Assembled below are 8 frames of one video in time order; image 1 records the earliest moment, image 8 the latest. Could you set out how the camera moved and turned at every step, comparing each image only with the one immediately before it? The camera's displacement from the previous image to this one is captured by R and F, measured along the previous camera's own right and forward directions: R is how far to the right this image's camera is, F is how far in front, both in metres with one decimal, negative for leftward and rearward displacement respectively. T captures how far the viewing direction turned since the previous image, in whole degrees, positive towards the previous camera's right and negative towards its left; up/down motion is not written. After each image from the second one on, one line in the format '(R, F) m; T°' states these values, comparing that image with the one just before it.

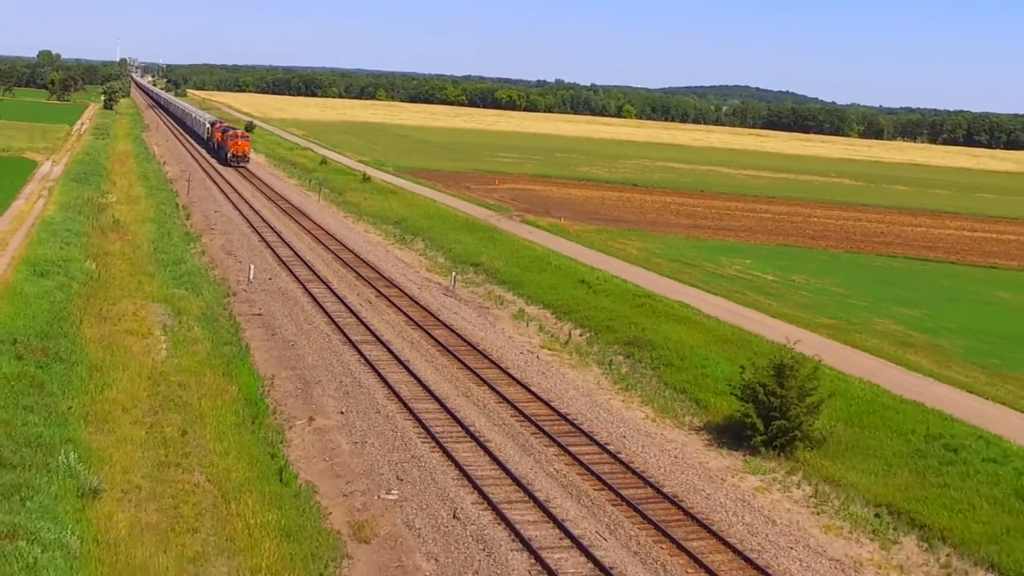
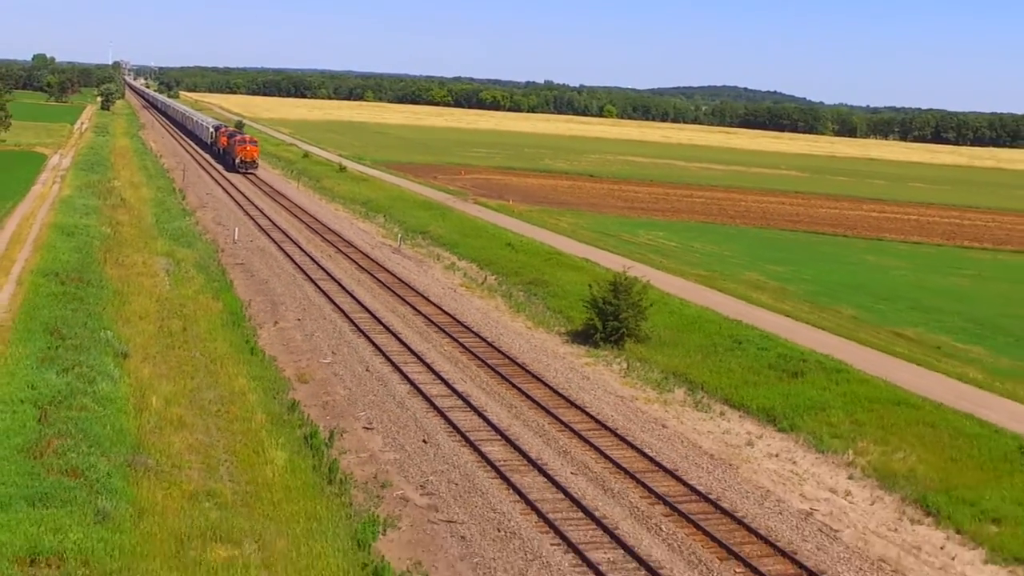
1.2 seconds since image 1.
(+1.7, -6.9) m; 0°
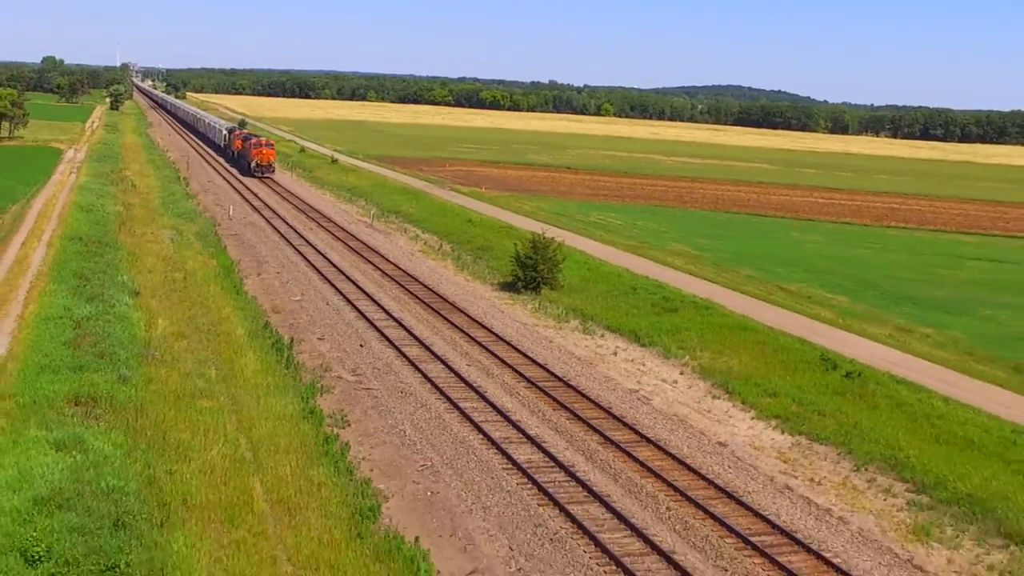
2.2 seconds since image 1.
(+1.7, -5.8) m; 0°
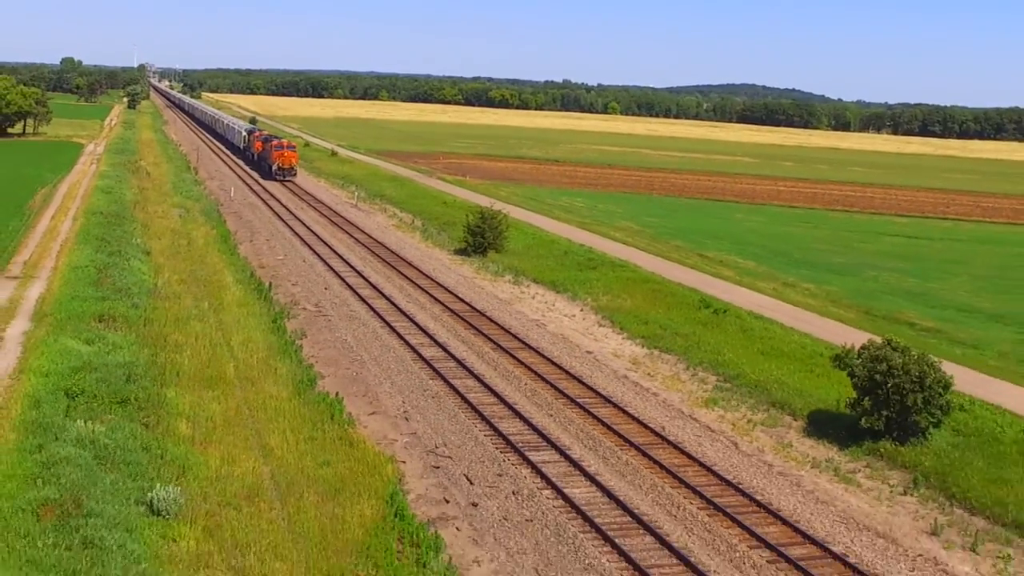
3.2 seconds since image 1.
(+1.9, -5.8) m; -1°
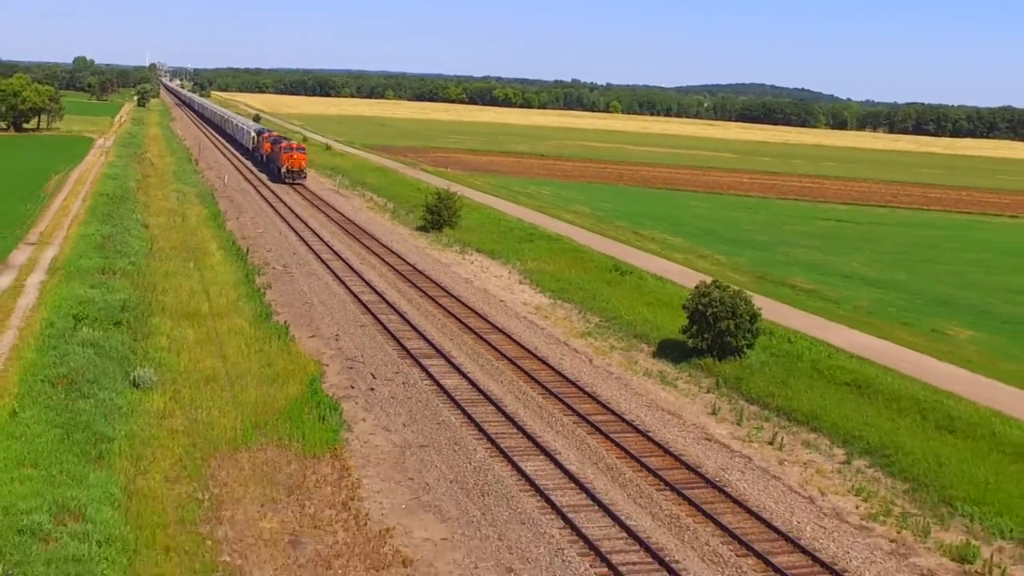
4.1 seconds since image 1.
(+2.0, -5.3) m; -1°
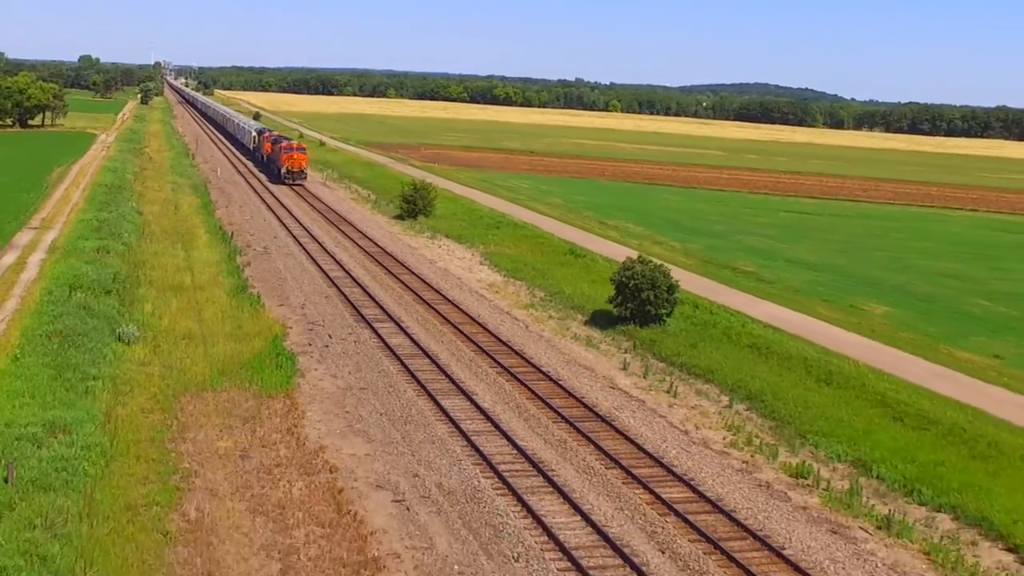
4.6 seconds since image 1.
(+1.3, -3.0) m; 0°
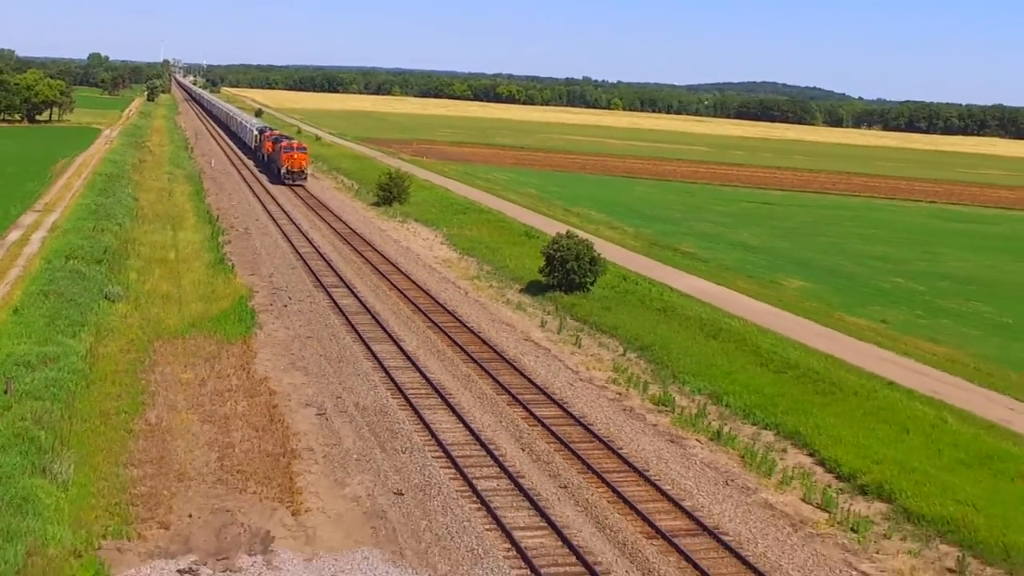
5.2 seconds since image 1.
(+1.7, -3.7) m; 0°
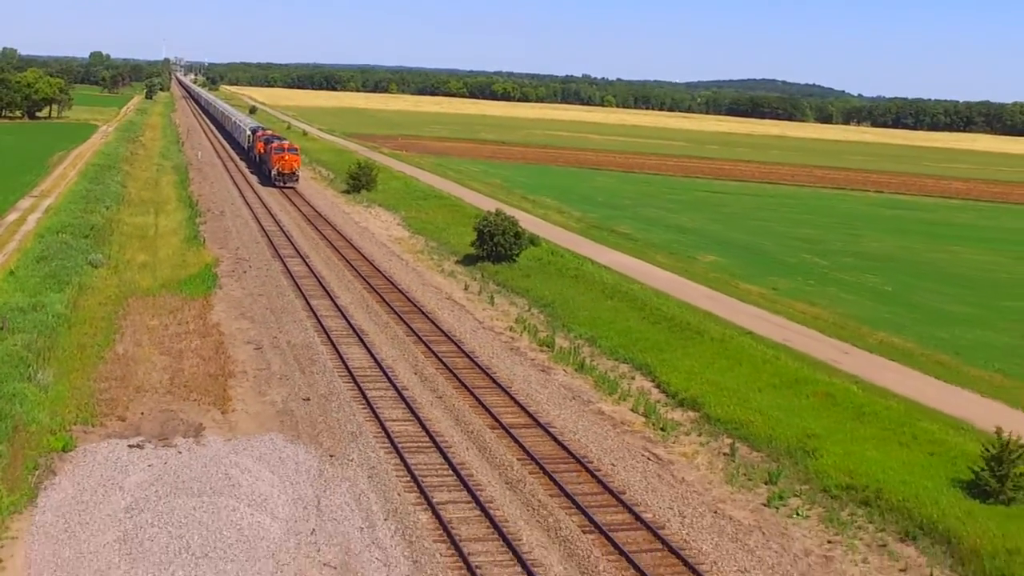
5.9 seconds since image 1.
(+1.9, -4.4) m; 0°
